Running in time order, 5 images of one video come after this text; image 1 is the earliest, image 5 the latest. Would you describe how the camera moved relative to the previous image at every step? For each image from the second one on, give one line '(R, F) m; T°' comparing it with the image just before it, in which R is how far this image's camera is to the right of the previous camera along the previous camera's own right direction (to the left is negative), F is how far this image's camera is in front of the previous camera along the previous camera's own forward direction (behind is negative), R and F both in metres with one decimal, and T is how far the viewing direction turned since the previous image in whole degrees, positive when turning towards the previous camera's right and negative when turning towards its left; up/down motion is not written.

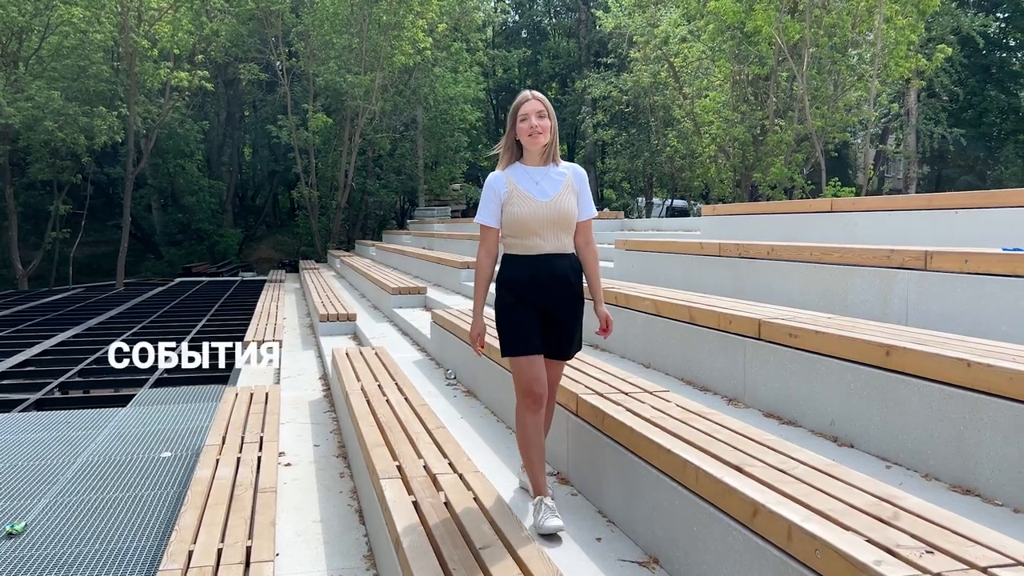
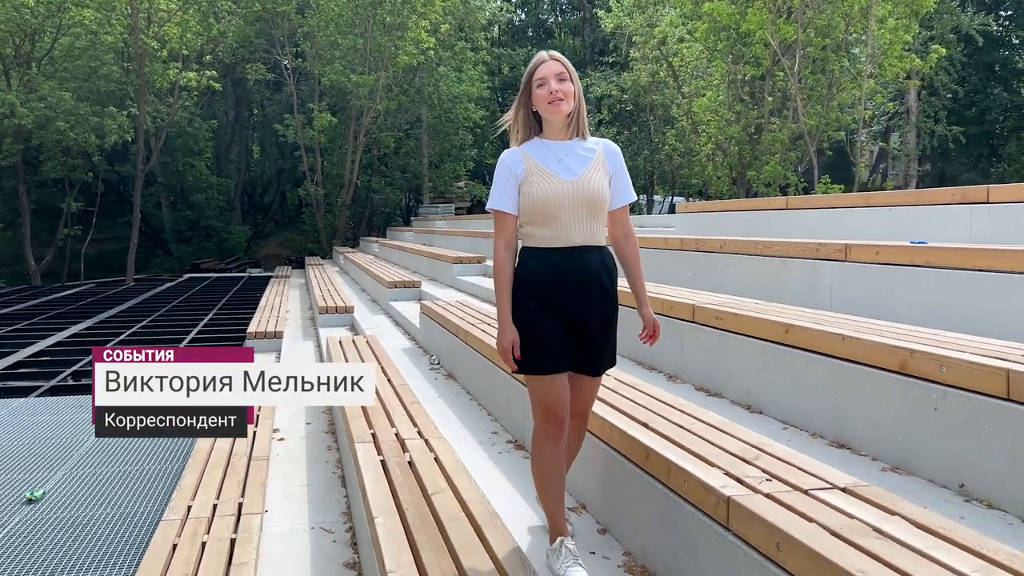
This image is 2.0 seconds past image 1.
(+0.2, -0.3) m; -1°
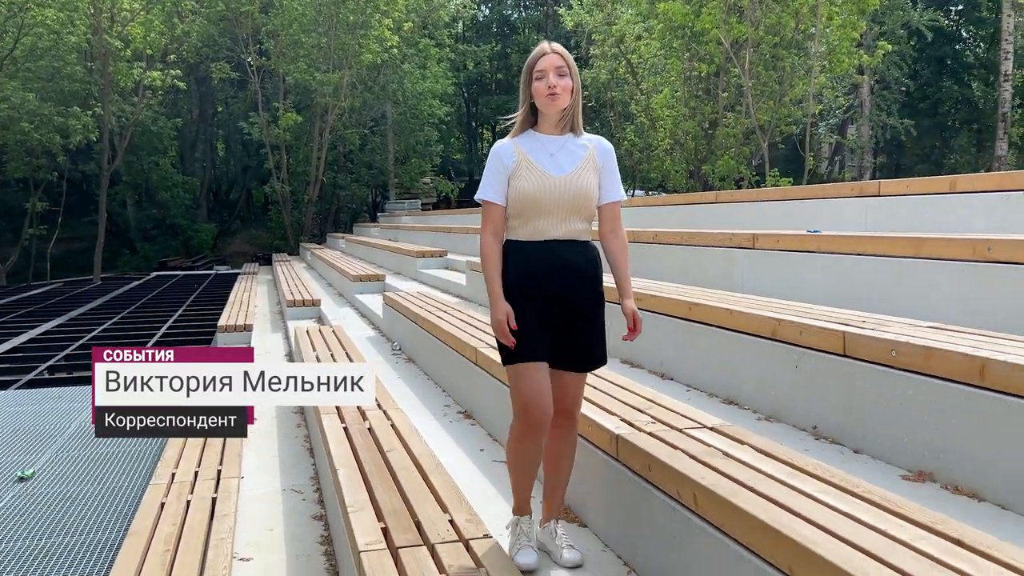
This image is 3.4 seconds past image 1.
(+0.1, -0.4) m; +2°
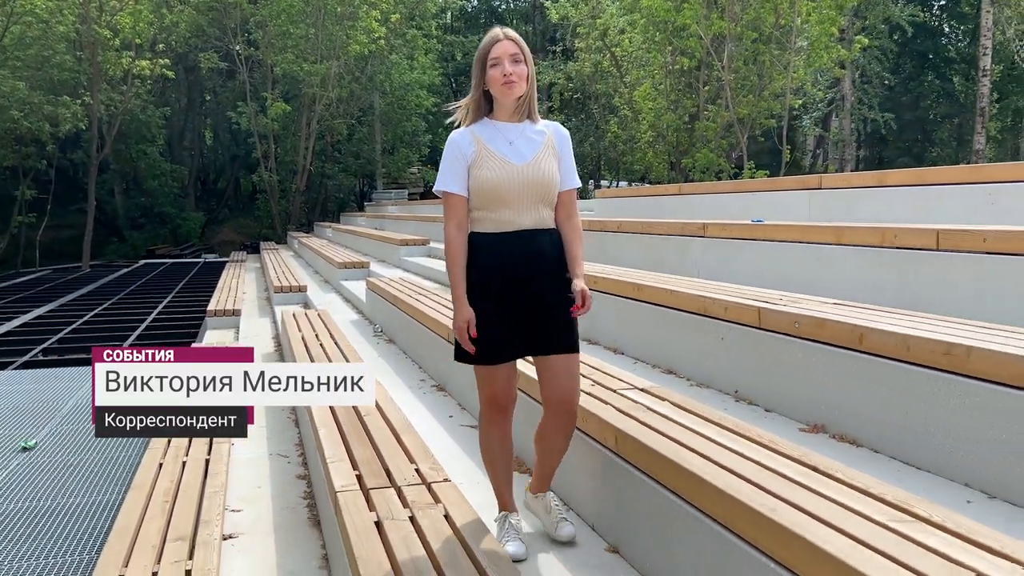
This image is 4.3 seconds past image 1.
(+0.1, -0.3) m; +1°
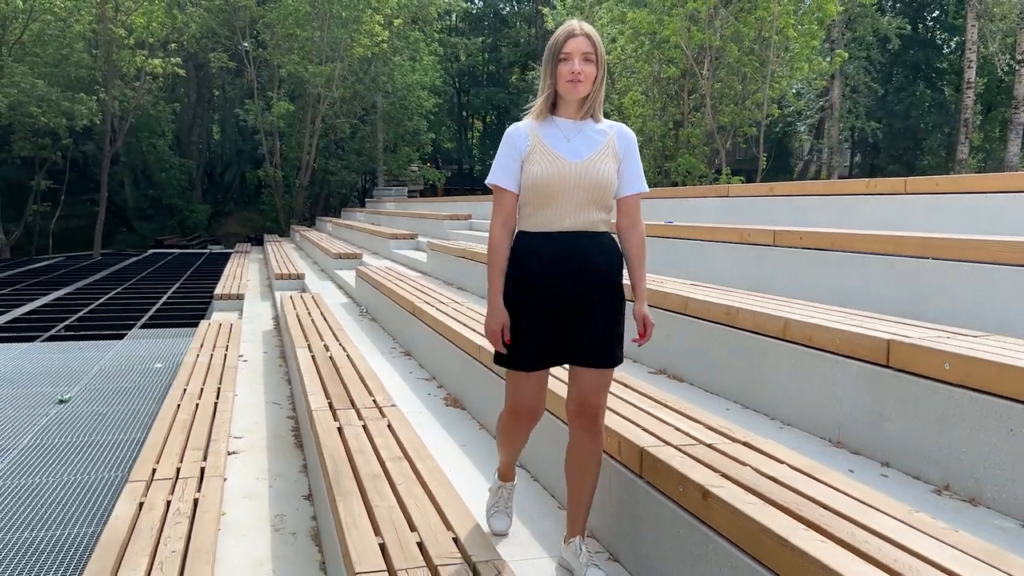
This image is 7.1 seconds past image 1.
(+0.3, -0.8) m; 0°
